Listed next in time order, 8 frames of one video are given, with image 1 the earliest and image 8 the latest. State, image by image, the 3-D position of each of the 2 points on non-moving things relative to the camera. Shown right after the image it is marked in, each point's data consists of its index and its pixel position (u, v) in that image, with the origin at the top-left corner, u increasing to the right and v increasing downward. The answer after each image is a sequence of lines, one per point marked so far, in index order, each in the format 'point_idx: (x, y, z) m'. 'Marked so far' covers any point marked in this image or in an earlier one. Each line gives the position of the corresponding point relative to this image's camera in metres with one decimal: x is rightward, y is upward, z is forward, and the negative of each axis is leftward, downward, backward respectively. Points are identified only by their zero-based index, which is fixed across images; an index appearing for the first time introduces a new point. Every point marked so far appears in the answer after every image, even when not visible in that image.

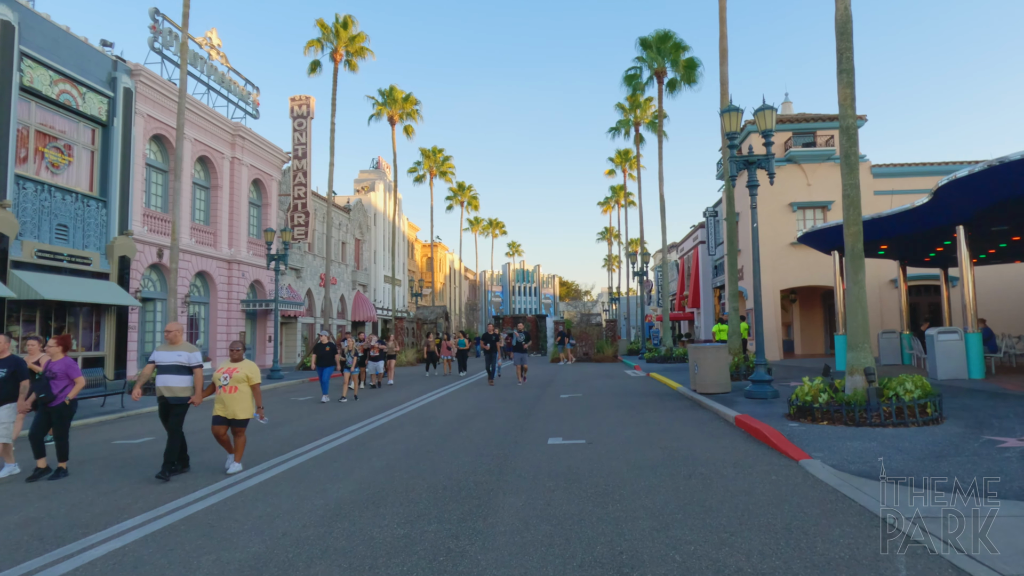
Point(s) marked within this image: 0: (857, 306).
0: (+5.1, -0.3, +10.0) m
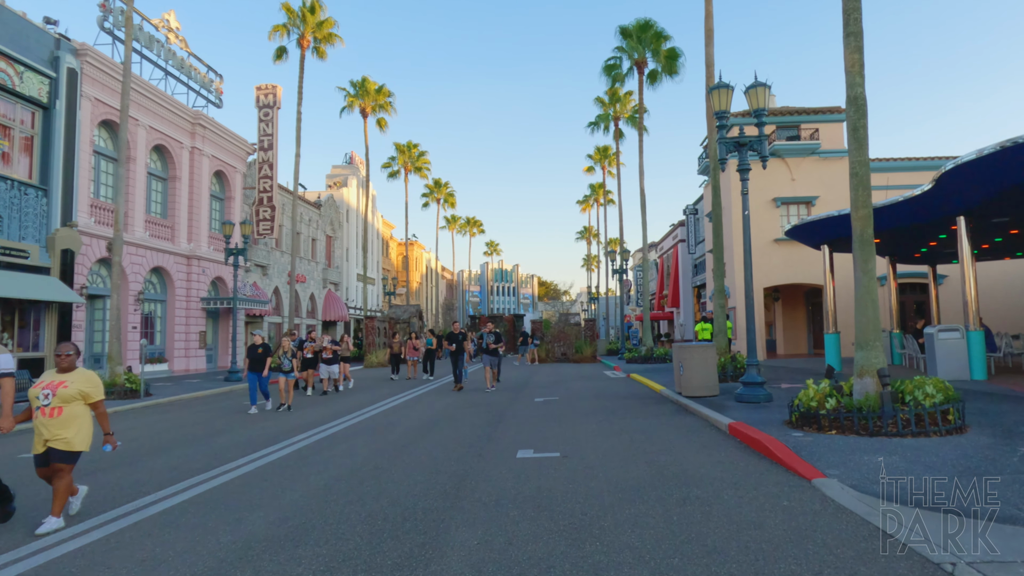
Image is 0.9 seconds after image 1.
0: (+4.6, -0.1, +8.8) m
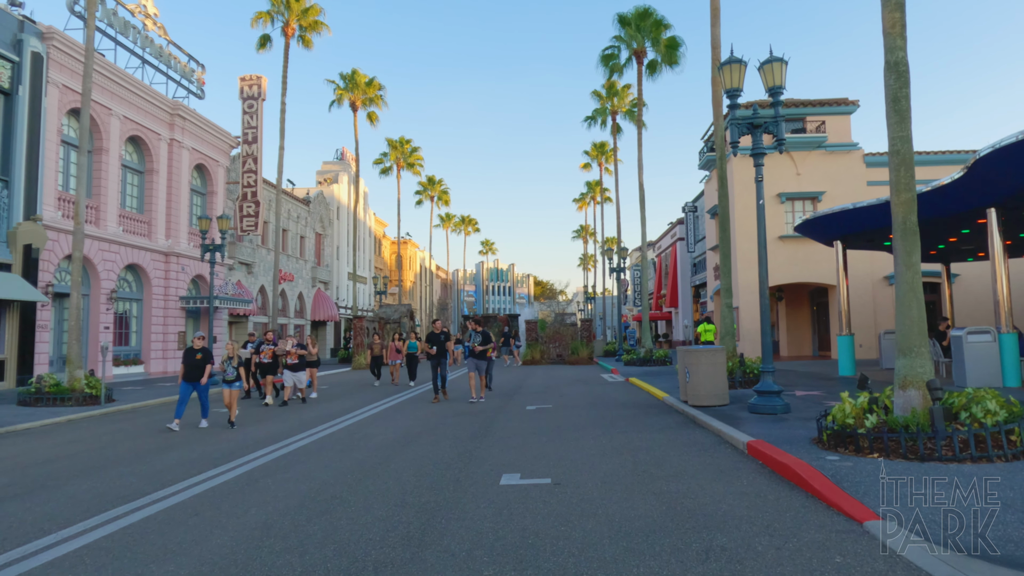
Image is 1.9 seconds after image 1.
0: (+4.4, -0.1, +7.5) m
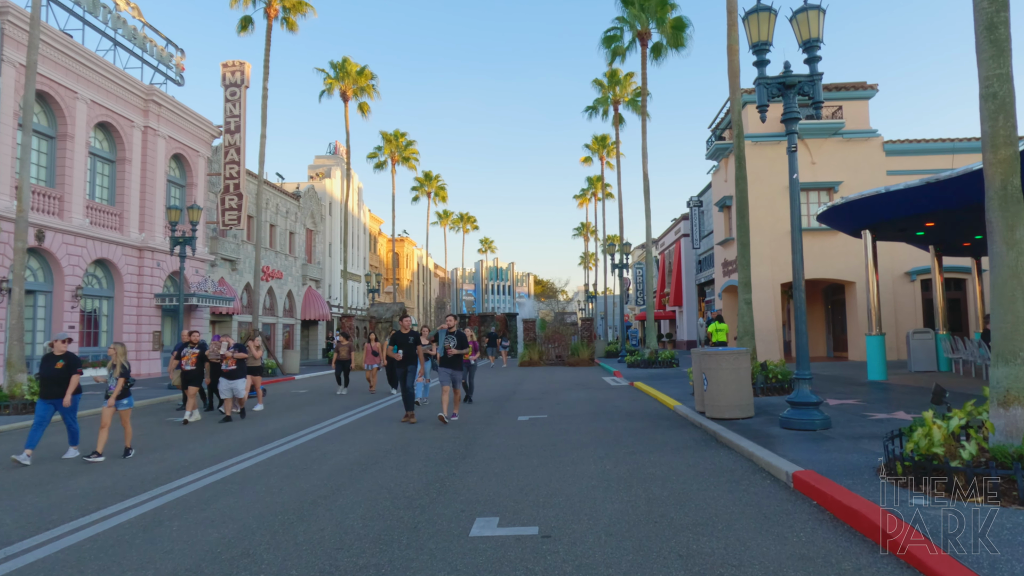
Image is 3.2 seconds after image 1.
0: (+4.2, 0.0, +5.7) m
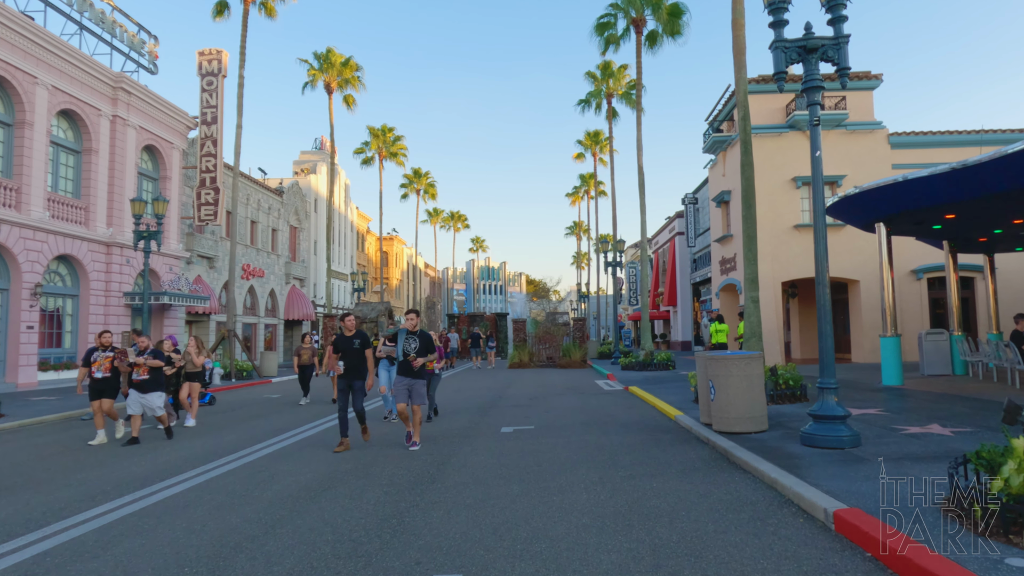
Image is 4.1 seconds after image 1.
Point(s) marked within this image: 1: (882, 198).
0: (+4.0, +0.1, +4.4) m
1: (+8.2, +2.0, +14.8) m
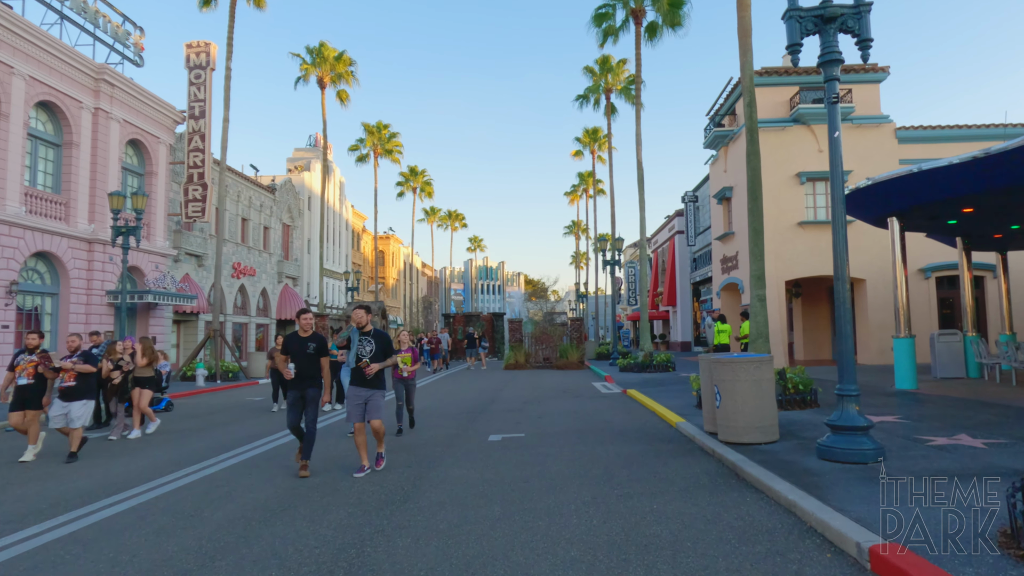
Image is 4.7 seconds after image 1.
0: (+3.8, +0.1, +3.6) m
1: (+8.0, +2.0, +14.0) m
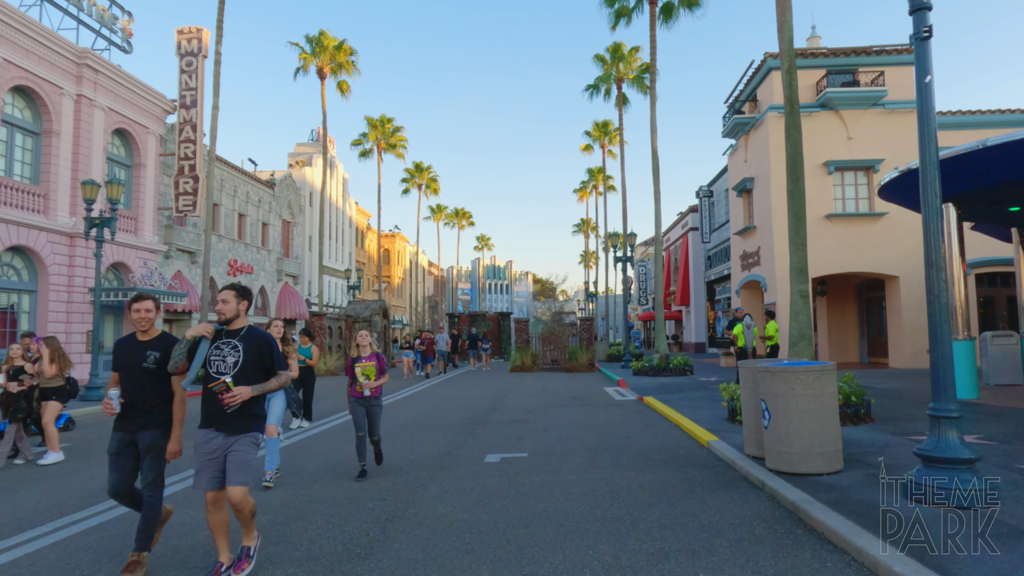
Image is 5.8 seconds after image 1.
0: (+3.8, +0.2, +2.0) m
1: (+8.1, +2.1, +12.3) m
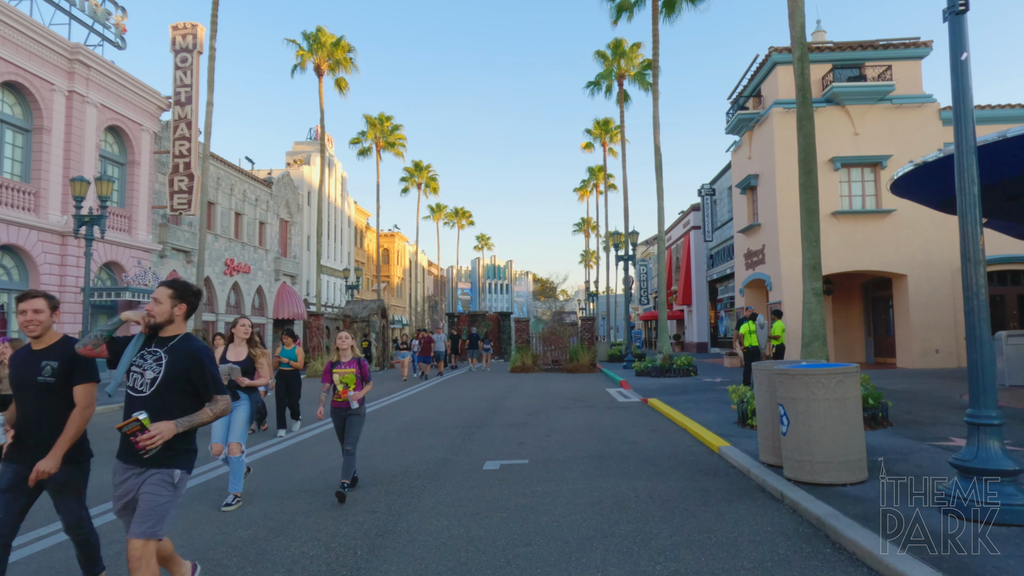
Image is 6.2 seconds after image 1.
0: (+3.8, +0.2, +1.5) m
1: (+8.1, +2.1, +11.8) m
